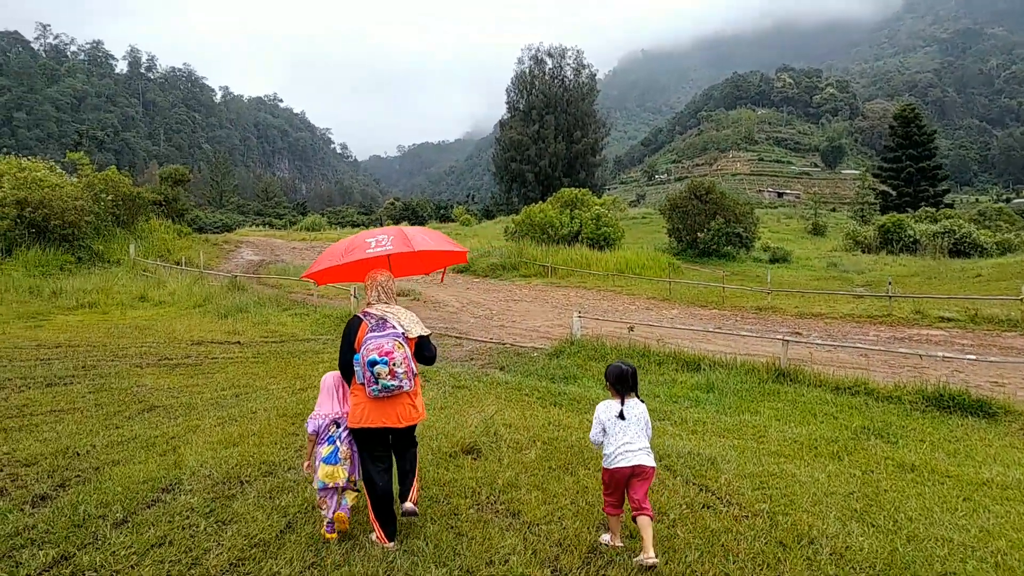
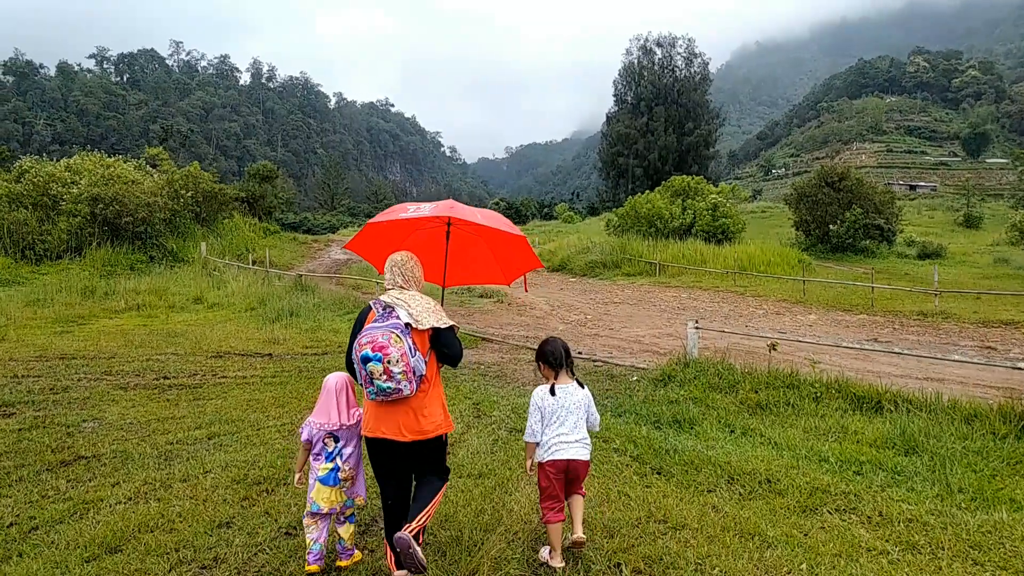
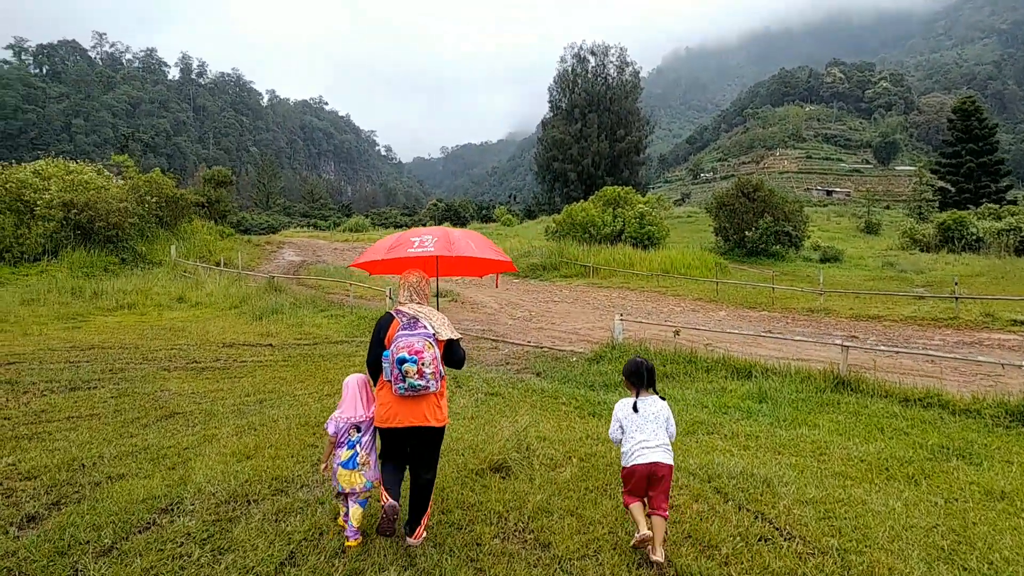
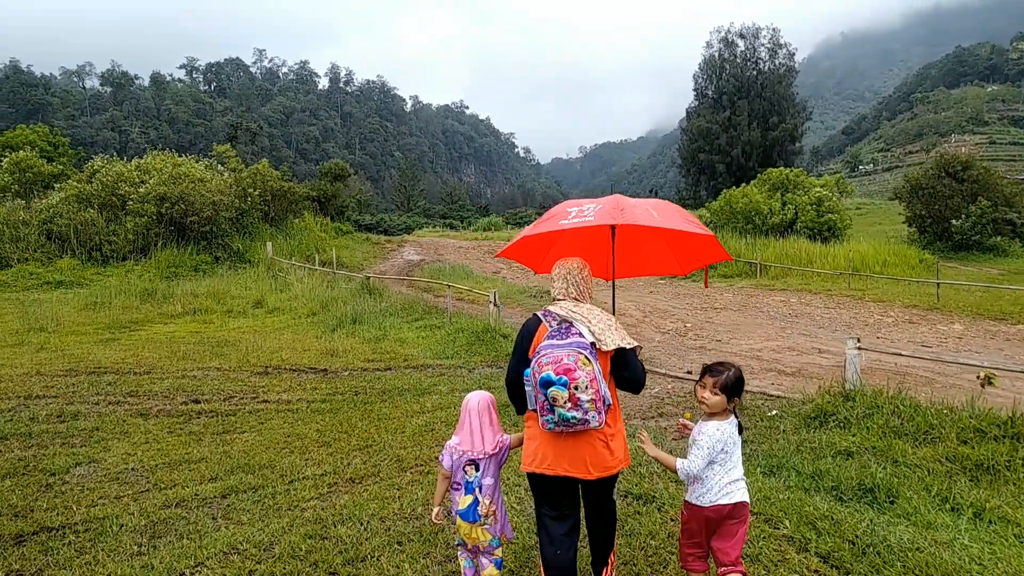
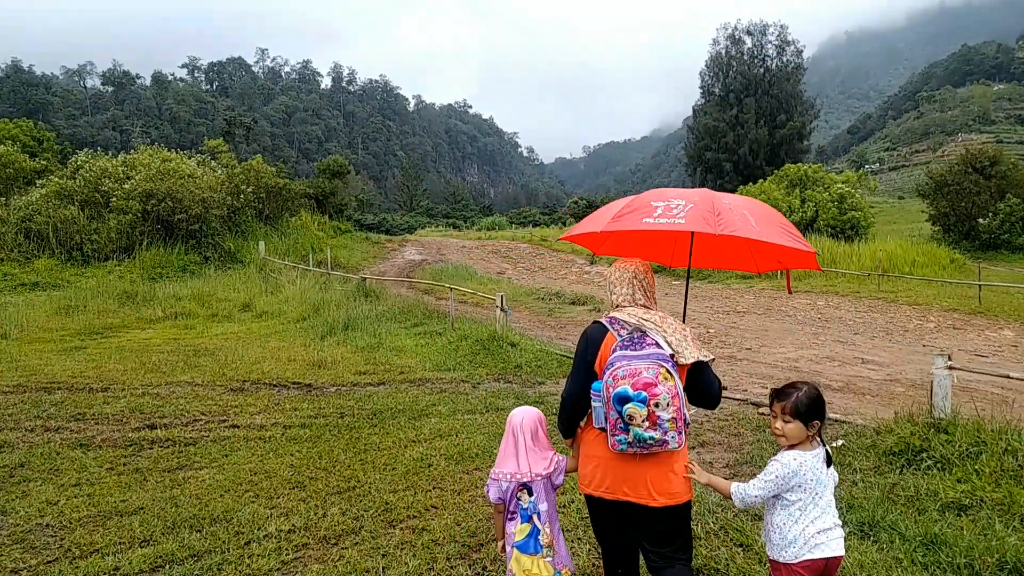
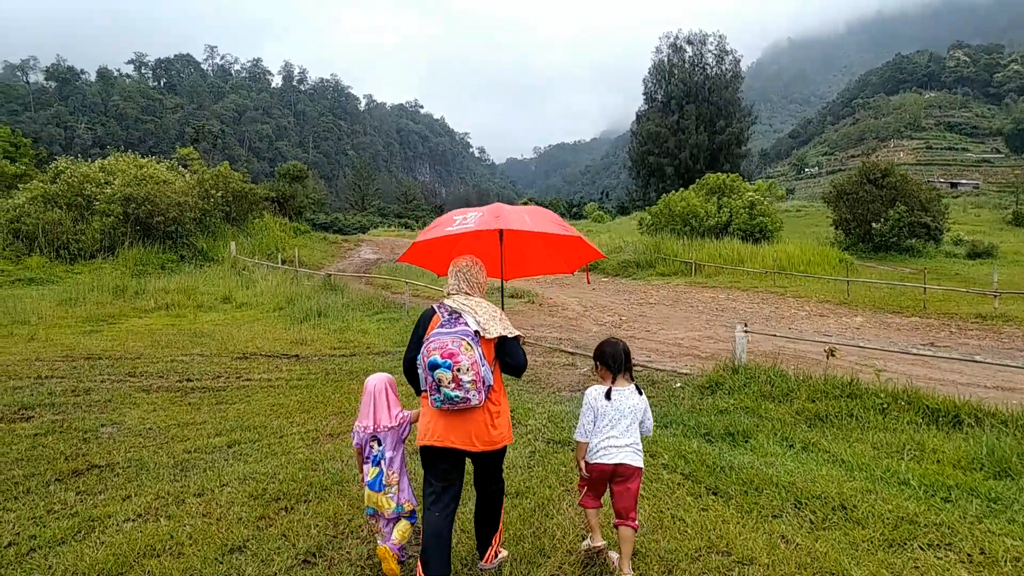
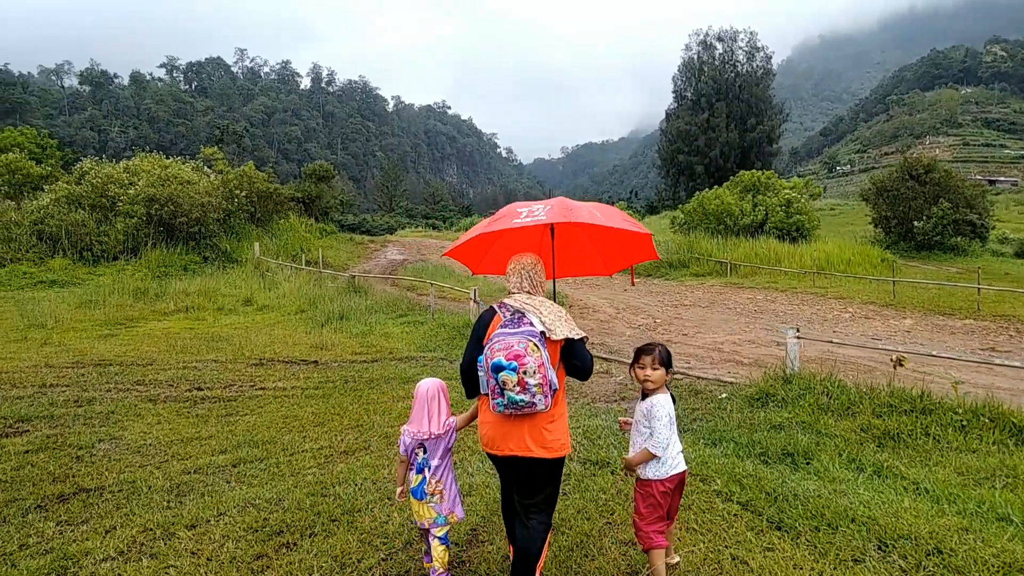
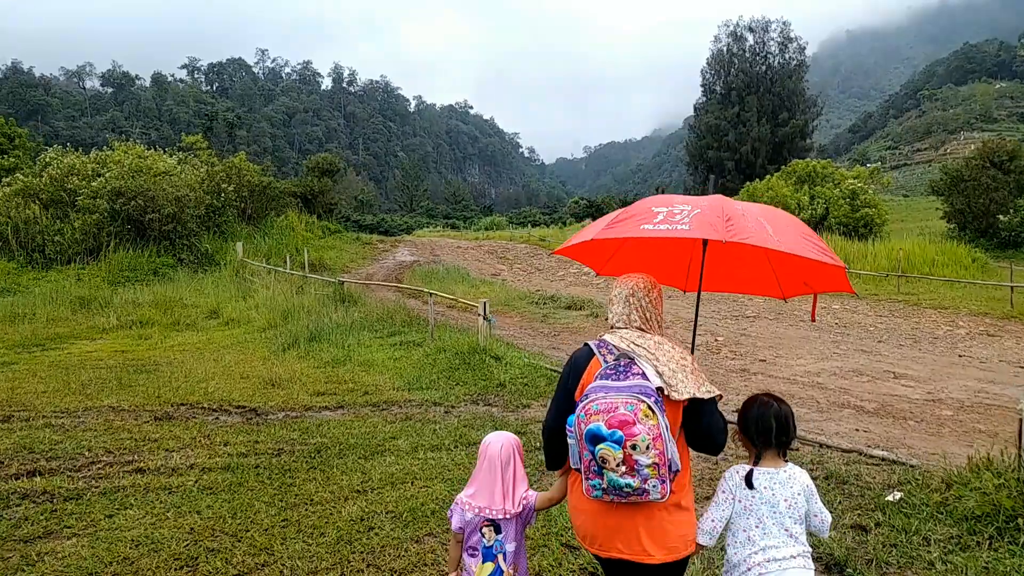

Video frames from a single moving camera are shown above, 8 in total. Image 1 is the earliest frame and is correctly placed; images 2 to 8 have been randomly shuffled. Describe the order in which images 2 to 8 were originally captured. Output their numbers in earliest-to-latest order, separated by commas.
3, 2, 6, 7, 4, 5, 8
